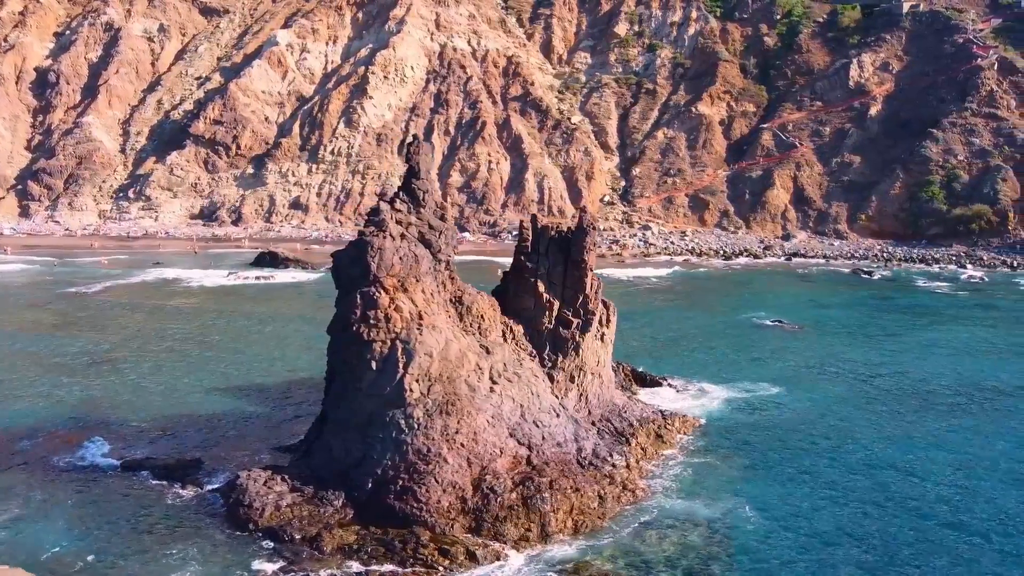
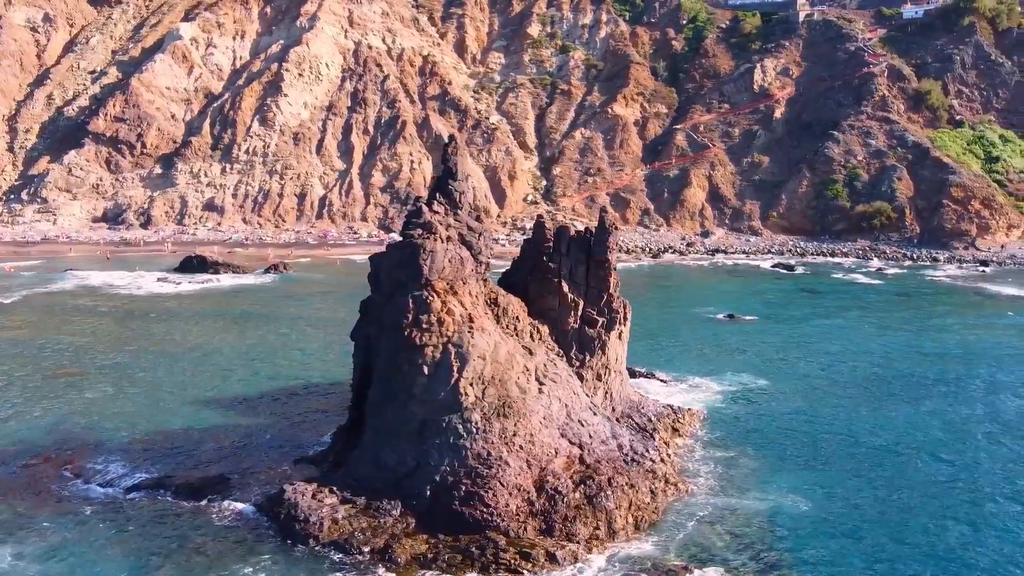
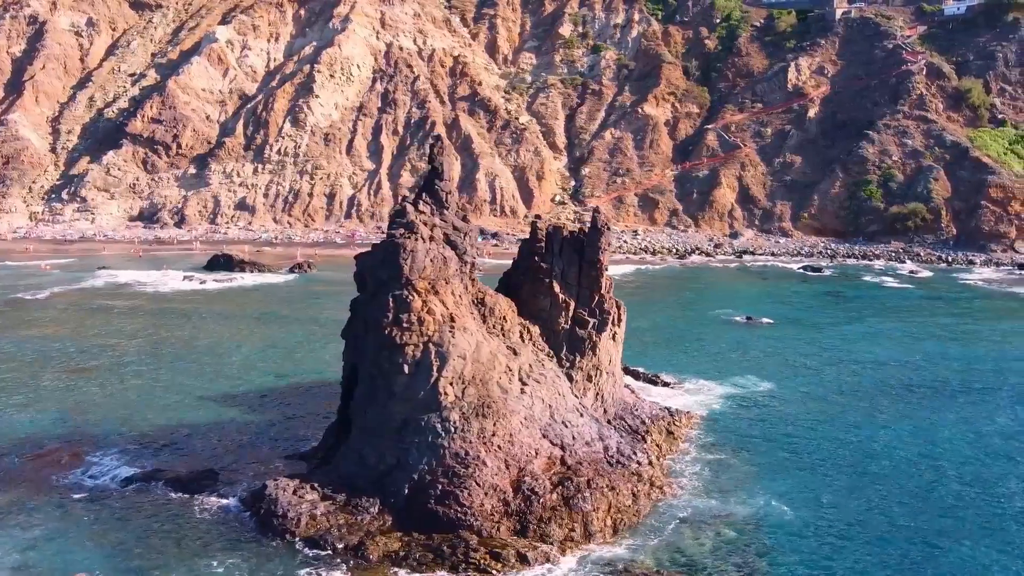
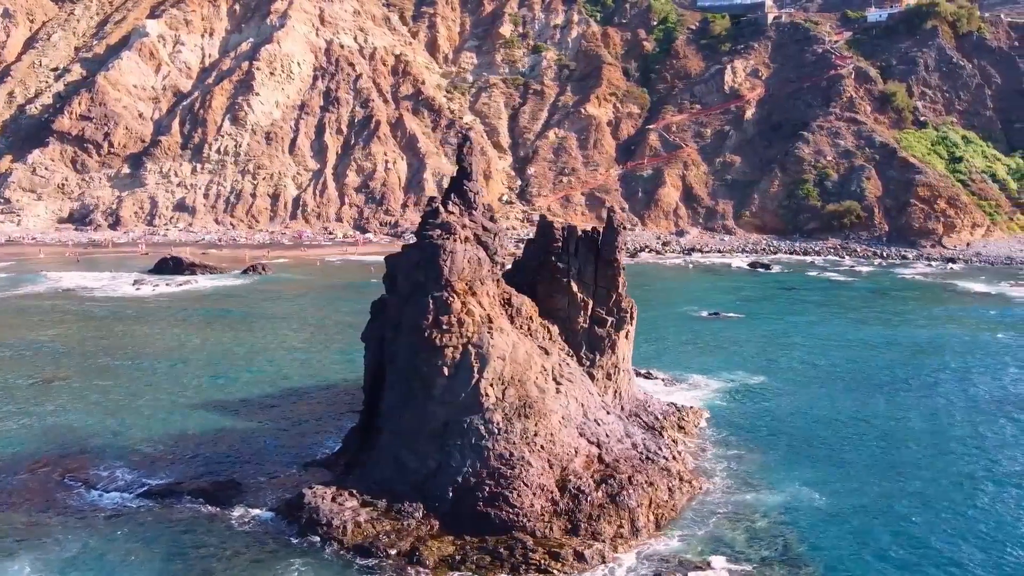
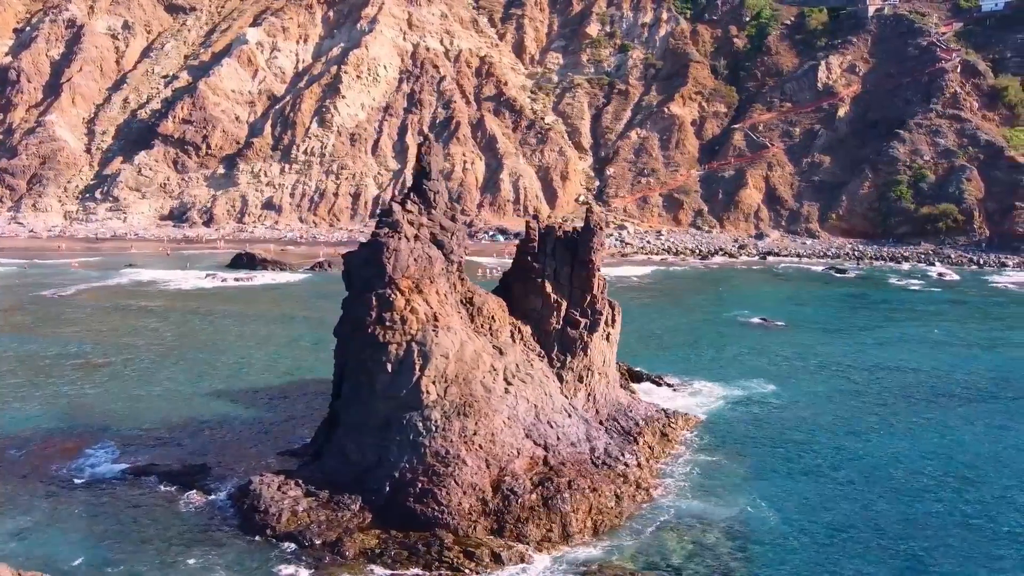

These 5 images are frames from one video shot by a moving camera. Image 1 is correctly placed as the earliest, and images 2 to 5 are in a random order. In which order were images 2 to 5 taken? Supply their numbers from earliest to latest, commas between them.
5, 3, 2, 4
